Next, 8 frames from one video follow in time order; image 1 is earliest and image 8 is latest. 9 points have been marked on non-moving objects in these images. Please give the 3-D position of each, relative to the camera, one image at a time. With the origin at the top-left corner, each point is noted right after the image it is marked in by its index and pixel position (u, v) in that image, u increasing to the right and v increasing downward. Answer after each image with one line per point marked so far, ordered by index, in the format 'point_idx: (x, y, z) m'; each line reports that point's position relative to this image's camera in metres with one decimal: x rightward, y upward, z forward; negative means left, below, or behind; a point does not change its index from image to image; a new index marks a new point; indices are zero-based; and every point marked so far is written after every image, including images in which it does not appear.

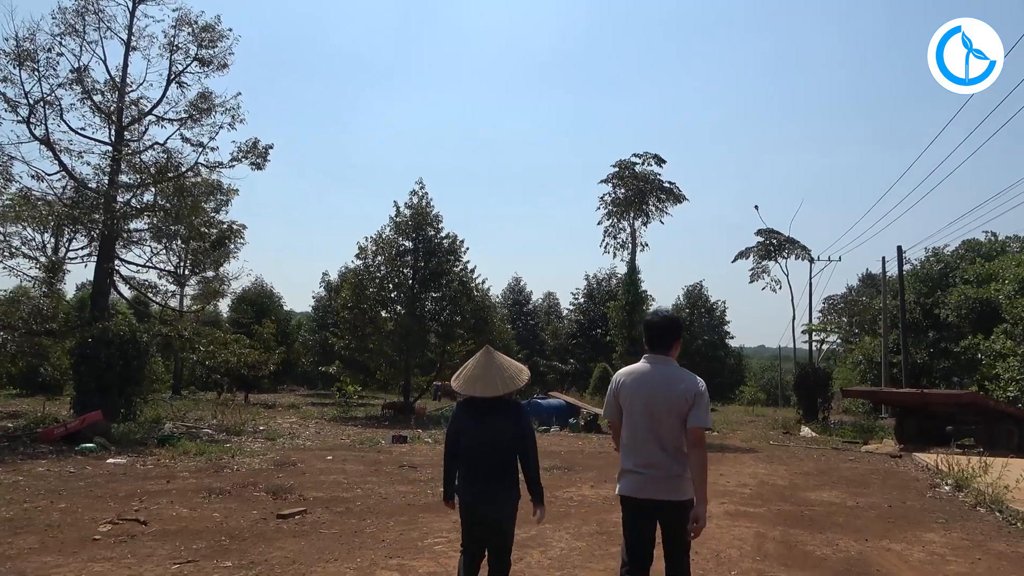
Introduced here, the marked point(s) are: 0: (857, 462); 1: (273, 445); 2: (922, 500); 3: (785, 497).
0: (+6.3, -3.2, +13.4) m
1: (-4.7, -3.1, +14.3) m
2: (+5.3, -2.7, +9.4) m
3: (+3.5, -2.7, +9.4) m
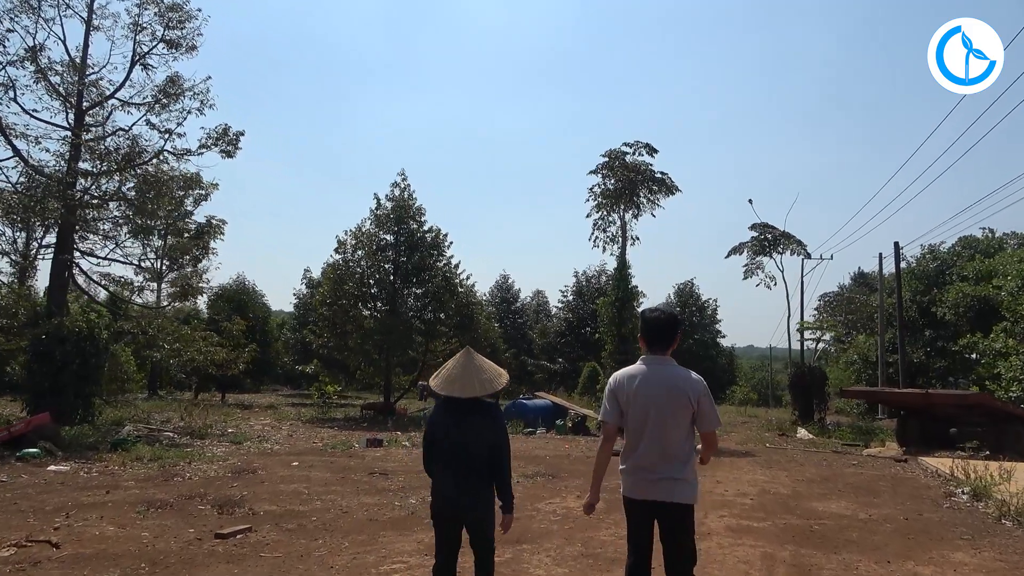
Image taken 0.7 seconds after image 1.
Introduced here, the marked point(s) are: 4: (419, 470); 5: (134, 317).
0: (+5.9, -3.0, +12.5) m
1: (-5.0, -3.0, +13.4) m
2: (+5.0, -2.6, +8.6) m
3: (+3.2, -2.6, +8.5) m
4: (-1.4, -2.8, +11.3) m
5: (-8.8, -0.7, +17.1) m
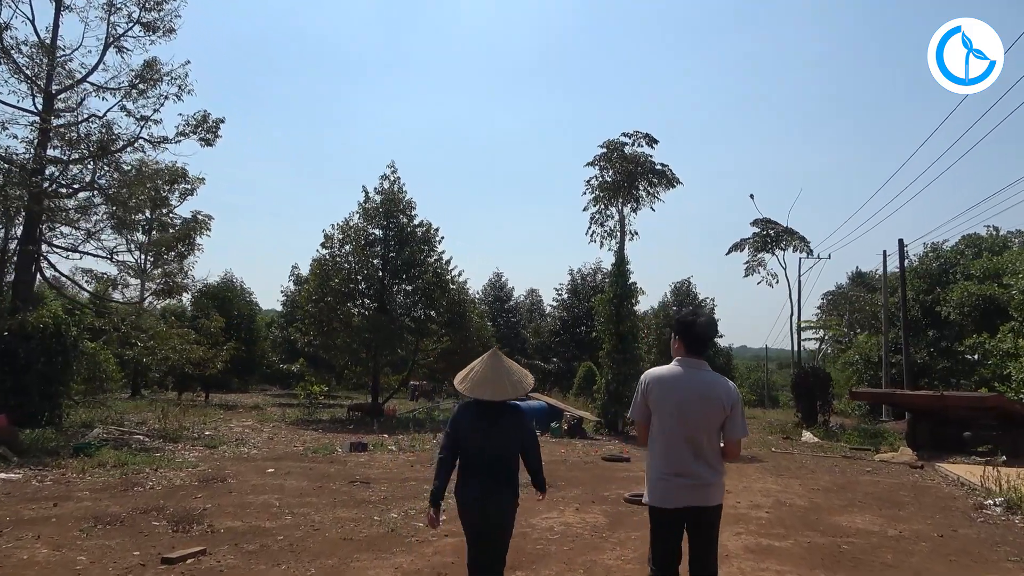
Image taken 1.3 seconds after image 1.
0: (+5.8, -3.0, +11.8) m
1: (-5.1, -2.8, +12.5) m
2: (+4.9, -2.5, +7.8) m
3: (+3.1, -2.5, +7.7) m
4: (-1.5, -2.7, +10.5) m
5: (-8.9, -0.5, +16.2) m
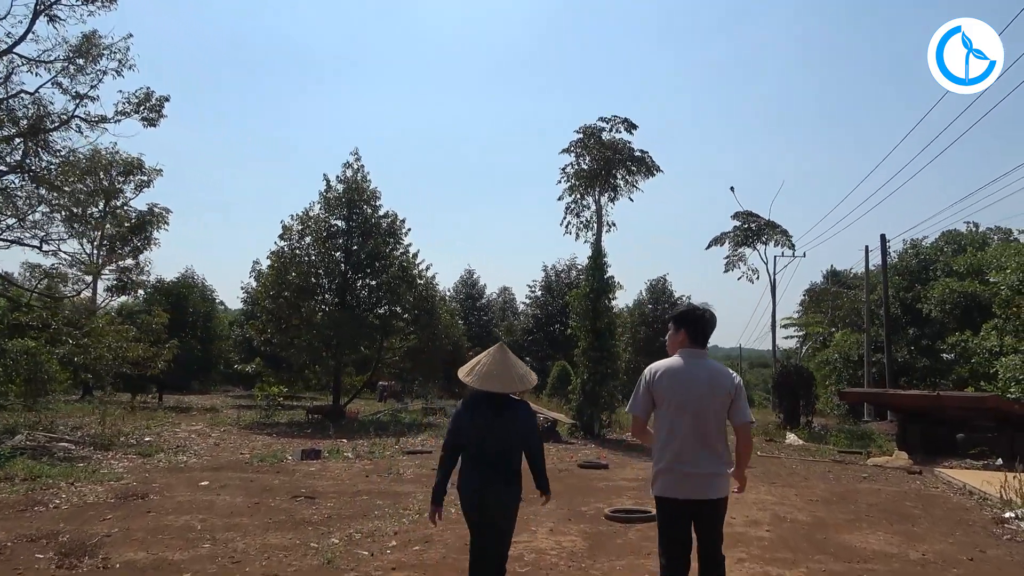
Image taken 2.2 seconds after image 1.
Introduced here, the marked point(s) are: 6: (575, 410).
0: (+5.3, -2.8, +10.8) m
1: (-5.6, -2.7, +11.2) m
2: (+4.6, -2.4, +6.9) m
3: (+2.8, -2.3, +6.7) m
4: (-2.0, -2.6, +9.3) m
5: (-9.6, -0.4, +14.8) m
6: (+1.5, -2.8, +17.1) m
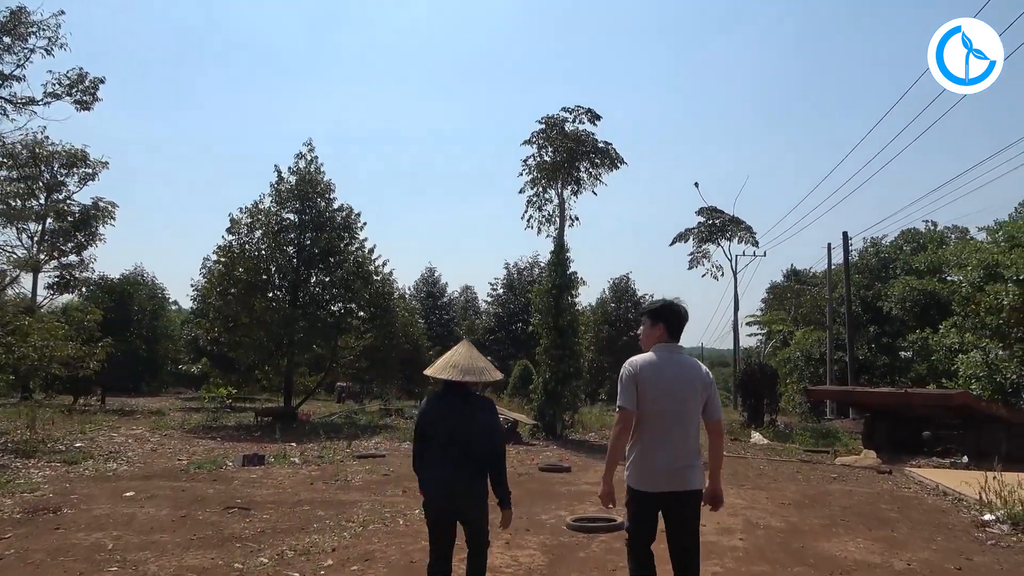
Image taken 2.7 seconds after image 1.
0: (+4.7, -2.8, +10.5) m
1: (-6.2, -2.6, +10.3) m
2: (+4.2, -2.3, +6.5) m
3: (+2.4, -2.3, +6.2) m
4: (-2.5, -2.5, +8.6) m
5: (-10.3, -0.3, +13.6) m
6: (+0.6, -2.7, +16.5) m
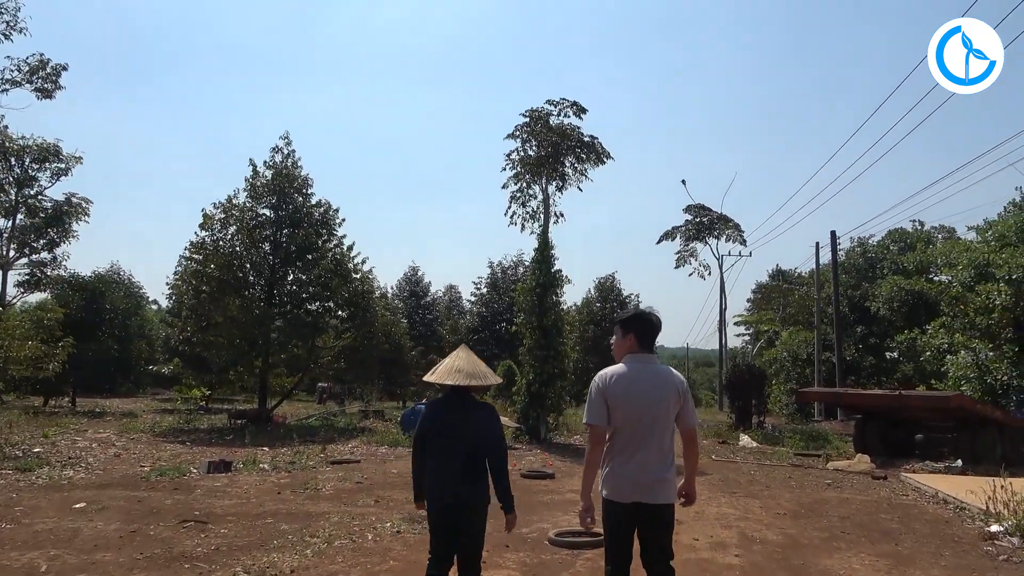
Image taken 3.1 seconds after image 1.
0: (+4.5, -2.7, +10.0) m
1: (-6.5, -2.5, +9.6) m
2: (+4.0, -2.3, +6.0) m
3: (+2.2, -2.2, +5.7) m
4: (-2.7, -2.4, +8.0) m
5: (-10.7, -0.2, +12.9) m
6: (+0.2, -2.7, +16.0) m
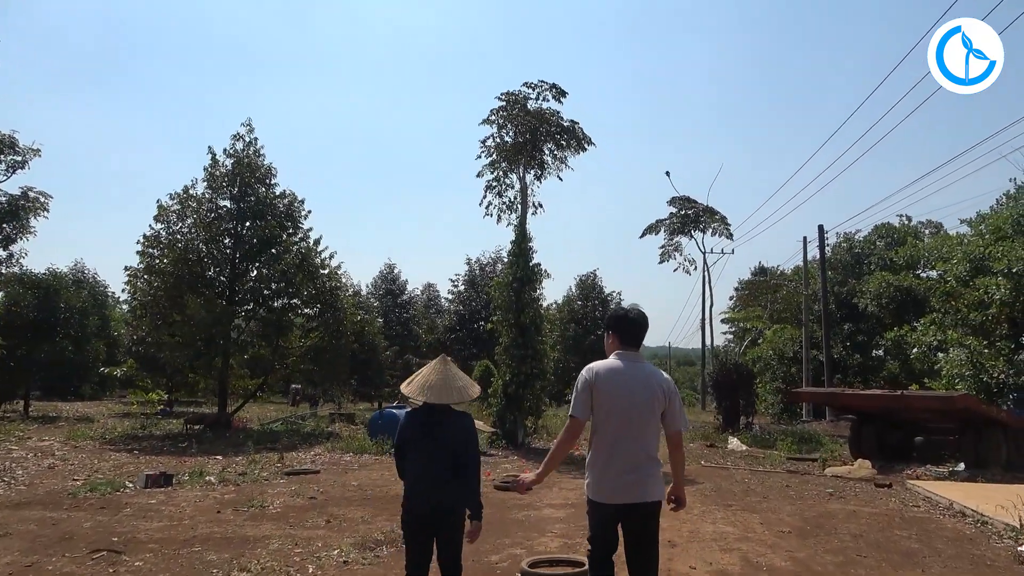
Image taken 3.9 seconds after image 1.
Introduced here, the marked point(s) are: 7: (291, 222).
0: (+4.1, -2.6, +9.1) m
1: (-6.8, -2.5, +8.5) m
2: (+3.7, -2.2, +5.1) m
3: (+2.0, -2.1, +4.8) m
4: (-3.0, -2.3, +6.9) m
5: (-11.1, -0.1, +11.6) m
6: (-0.3, -2.6, +15.0) m
7: (-5.6, +1.7, +18.7) m
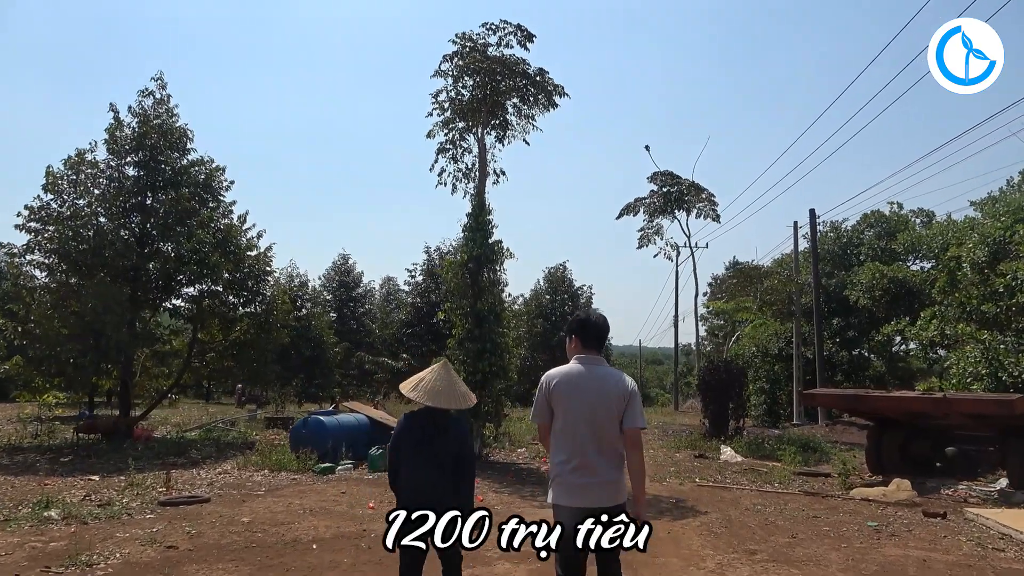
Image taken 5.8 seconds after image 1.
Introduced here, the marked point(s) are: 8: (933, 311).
0: (+3.6, -2.3, +6.9) m
1: (-7.3, -2.1, +5.7) m
2: (+3.4, -1.9, +2.8) m
3: (+1.7, -1.8, +2.5) m
4: (-3.4, -2.0, +4.3) m
5: (-11.7, +0.2, +8.7) m
6: (-1.1, -2.3, +12.6) m
7: (-6.5, +2.0, +16.0) m
8: (+11.1, -0.6, +19.1) m
